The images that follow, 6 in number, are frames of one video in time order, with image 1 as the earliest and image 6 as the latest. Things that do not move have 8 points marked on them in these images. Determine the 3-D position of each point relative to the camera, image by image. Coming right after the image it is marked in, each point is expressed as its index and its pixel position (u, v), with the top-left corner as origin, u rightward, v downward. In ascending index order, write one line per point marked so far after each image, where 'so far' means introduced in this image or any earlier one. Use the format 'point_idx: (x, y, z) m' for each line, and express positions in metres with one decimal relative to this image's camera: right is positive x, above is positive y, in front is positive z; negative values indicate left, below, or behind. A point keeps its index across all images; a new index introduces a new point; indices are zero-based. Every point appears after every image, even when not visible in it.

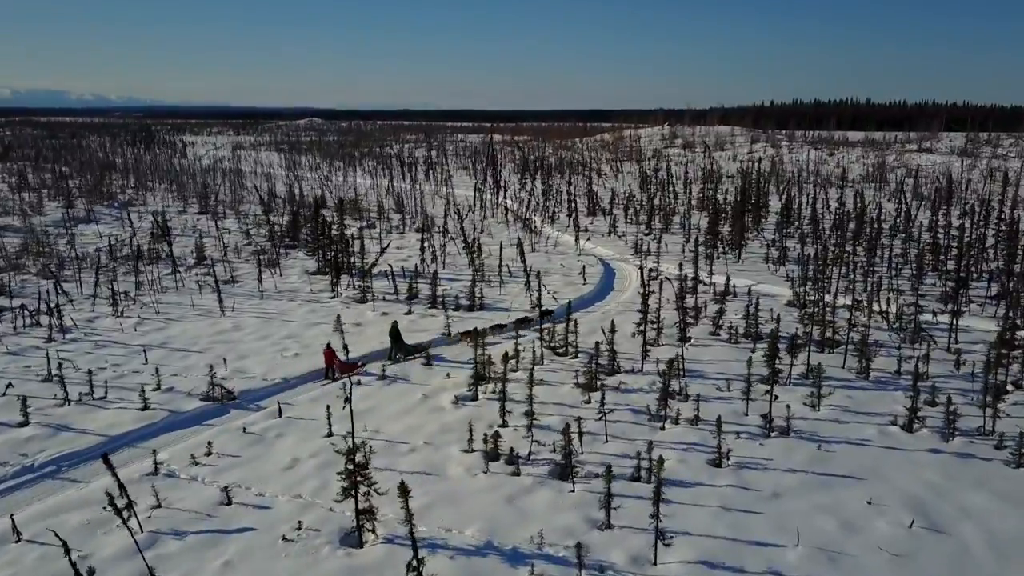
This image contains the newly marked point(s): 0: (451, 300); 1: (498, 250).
0: (-1.0, -0.2, +12.6) m
1: (-0.3, +0.8, +17.3) m
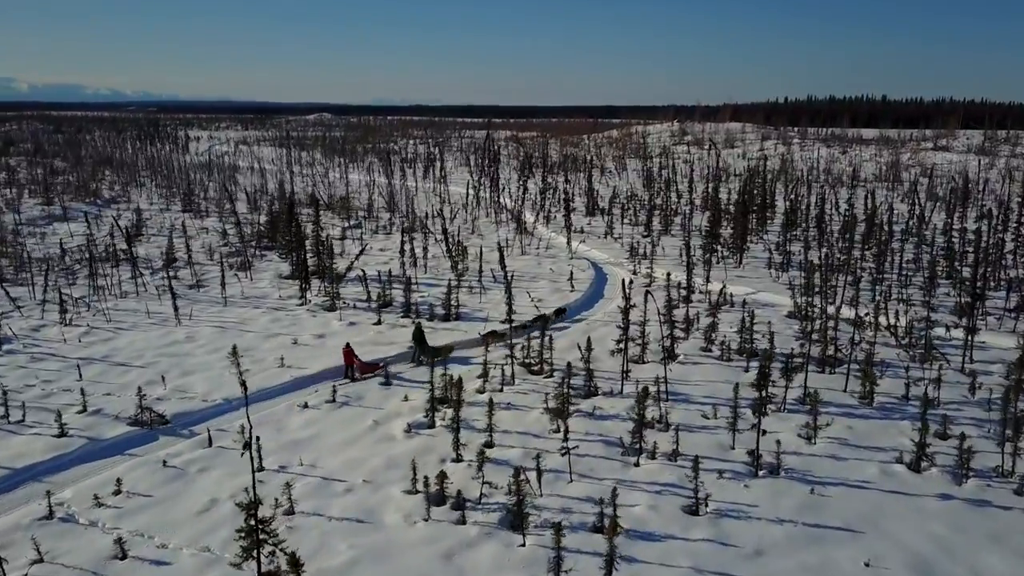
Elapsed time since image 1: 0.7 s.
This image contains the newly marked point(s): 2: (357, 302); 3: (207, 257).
0: (-1.3, -0.3, +11.7) m
1: (-0.5, +0.7, +16.4) m
2: (-2.4, -0.2, +12.3) m
3: (-5.8, +0.6, +15.3) m
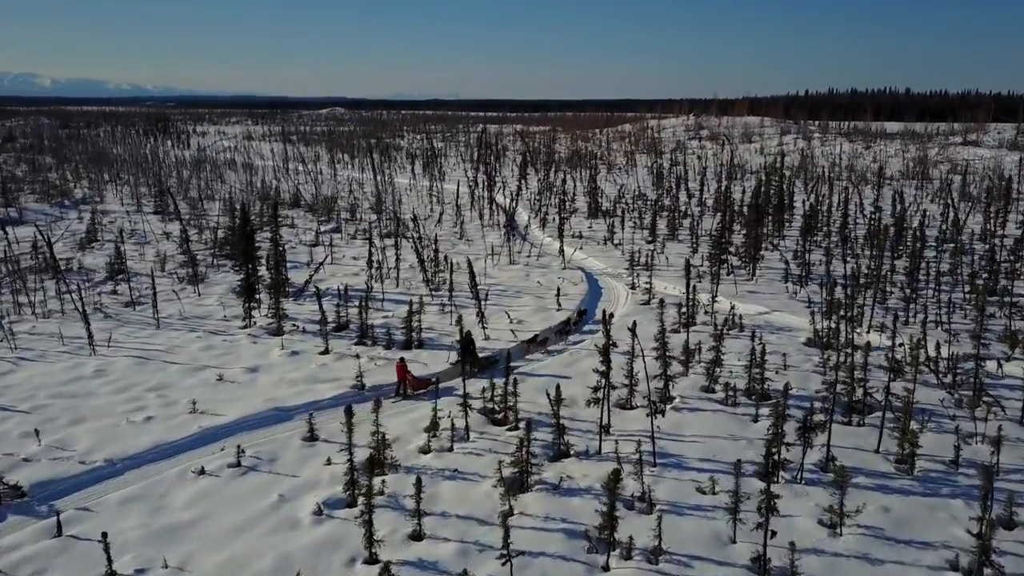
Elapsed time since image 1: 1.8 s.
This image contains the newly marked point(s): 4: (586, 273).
0: (-1.6, -0.6, +10.1) m
1: (-0.8, +0.5, +14.8) m
2: (-2.7, -0.5, +10.7) m
3: (-6.1, +0.4, +13.8) m
4: (+1.3, +0.3, +14.5) m
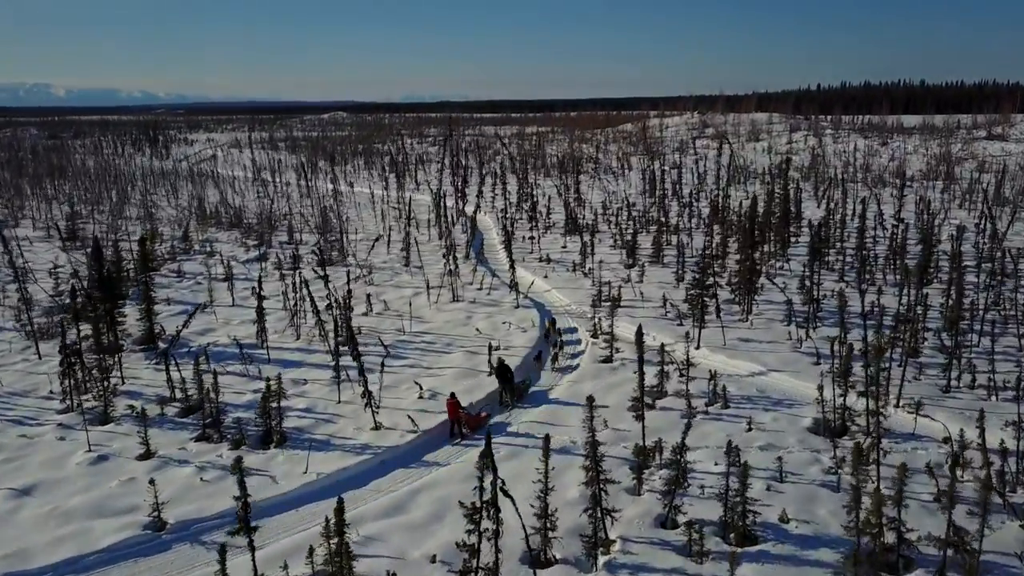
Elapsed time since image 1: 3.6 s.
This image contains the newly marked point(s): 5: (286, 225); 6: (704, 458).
0: (-2.6, -1.3, +7.5) m
1: (-1.7, -0.2, +12.1) m
2: (-3.6, -1.2, +8.0) m
3: (-7.0, -0.4, +11.2) m
4: (+0.5, -0.4, +11.8) m
5: (-5.2, +1.4, +18.7) m
6: (+1.6, -1.4, +6.7) m
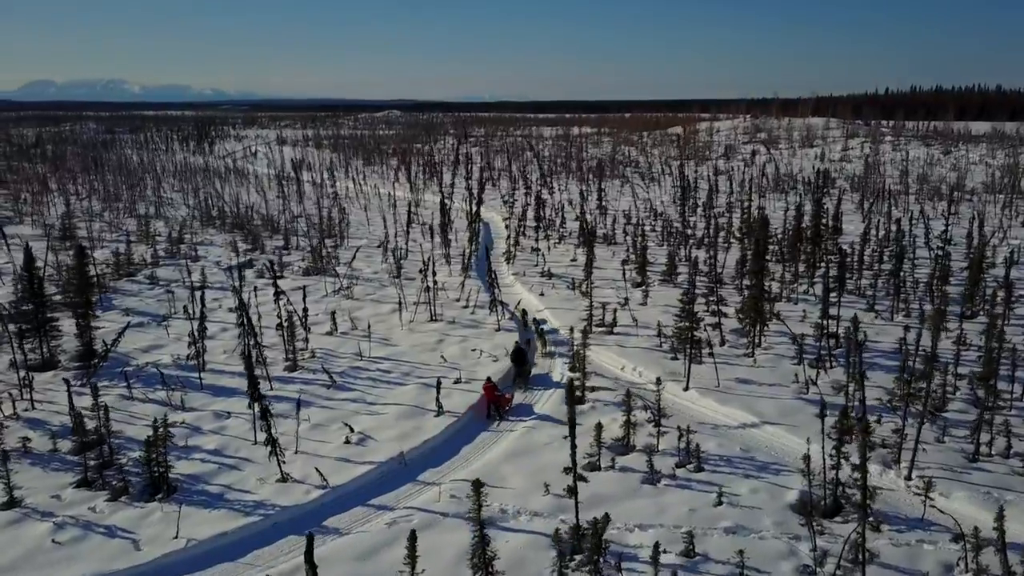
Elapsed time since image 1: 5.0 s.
0: (-3.2, -1.5, +6.5) m
1: (-1.9, -0.4, +11.1) m
2: (-4.2, -1.4, +7.2) m
3: (-7.3, -0.5, +10.5) m
4: (+0.2, -0.6, +10.6) m
5: (-5.0, +1.3, +17.9) m
6: (+0.9, -1.7, +5.5) m
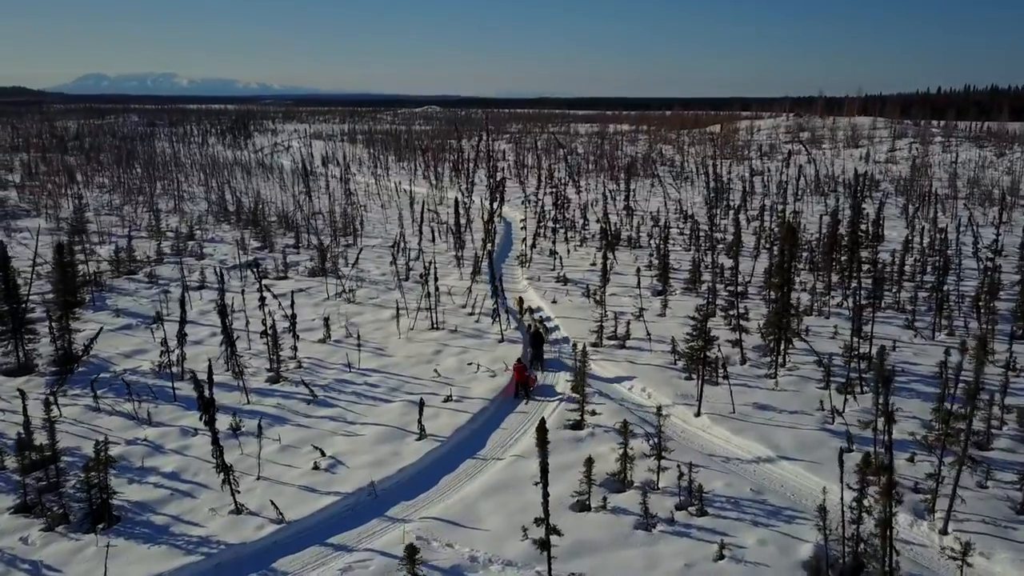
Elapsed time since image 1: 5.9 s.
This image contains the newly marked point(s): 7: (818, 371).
0: (-3.3, -1.5, +6.0) m
1: (-1.8, -0.5, +10.5) m
2: (-4.3, -1.4, +6.7) m
3: (-7.2, -0.4, +10.2) m
4: (+0.2, -0.8, +9.9) m
5: (-4.5, +1.3, +17.4) m
6: (+0.7, -1.9, +4.7) m
7: (+3.3, -0.9, +8.6) m
